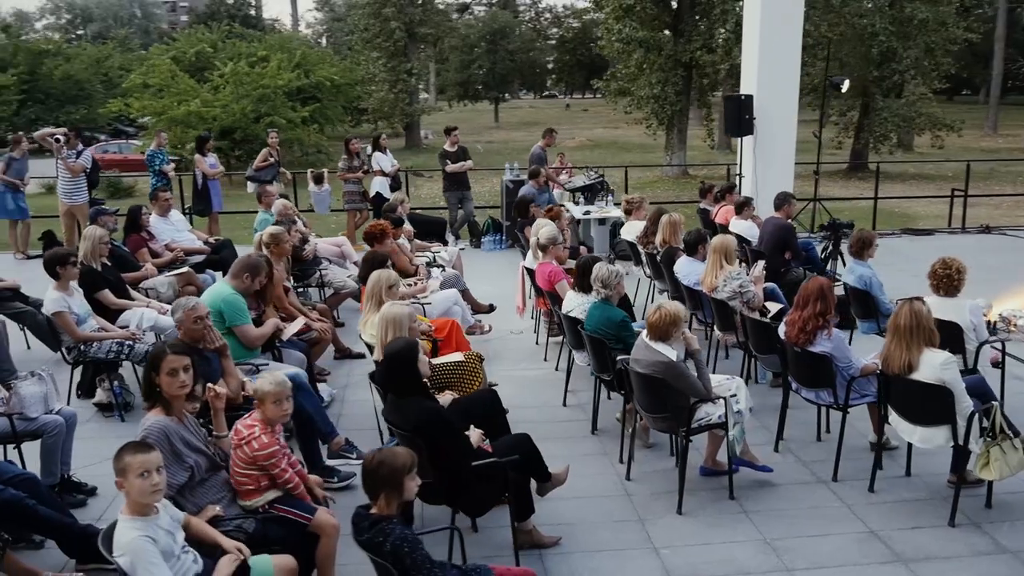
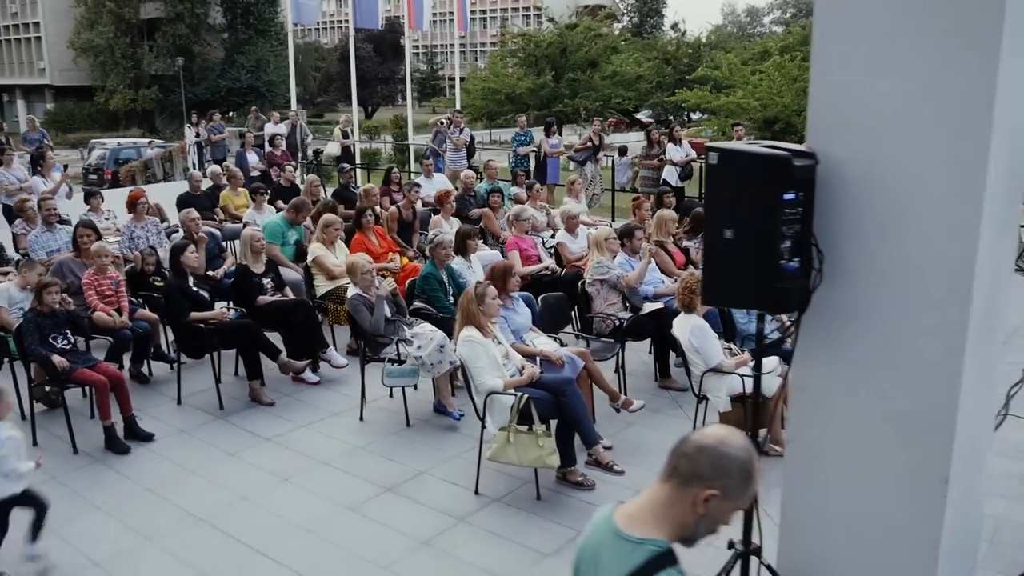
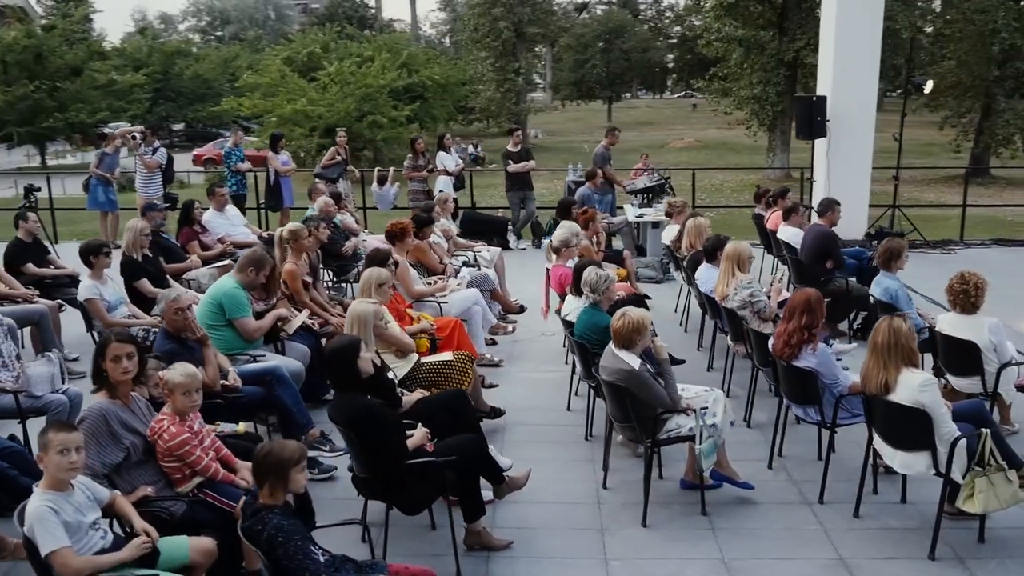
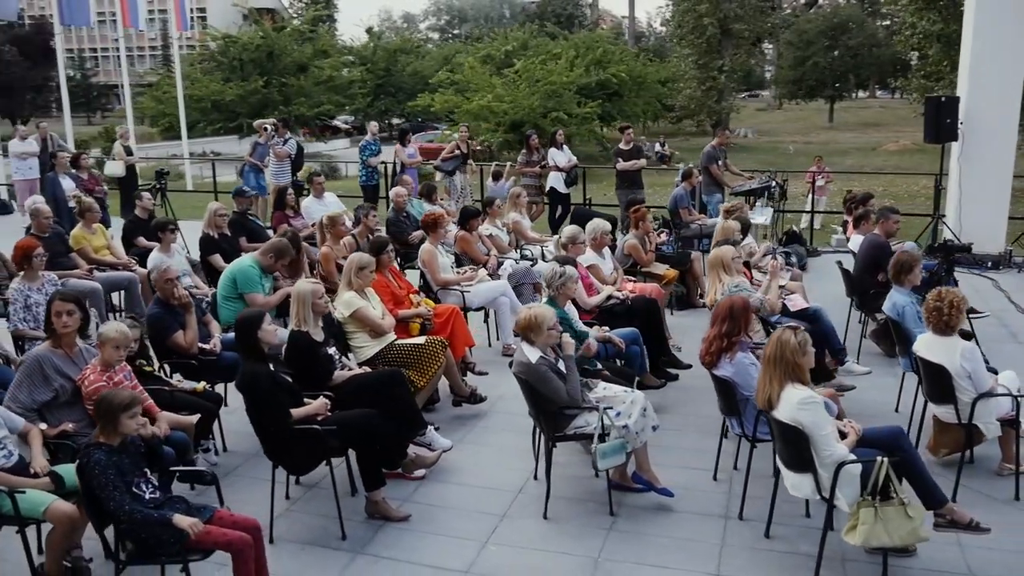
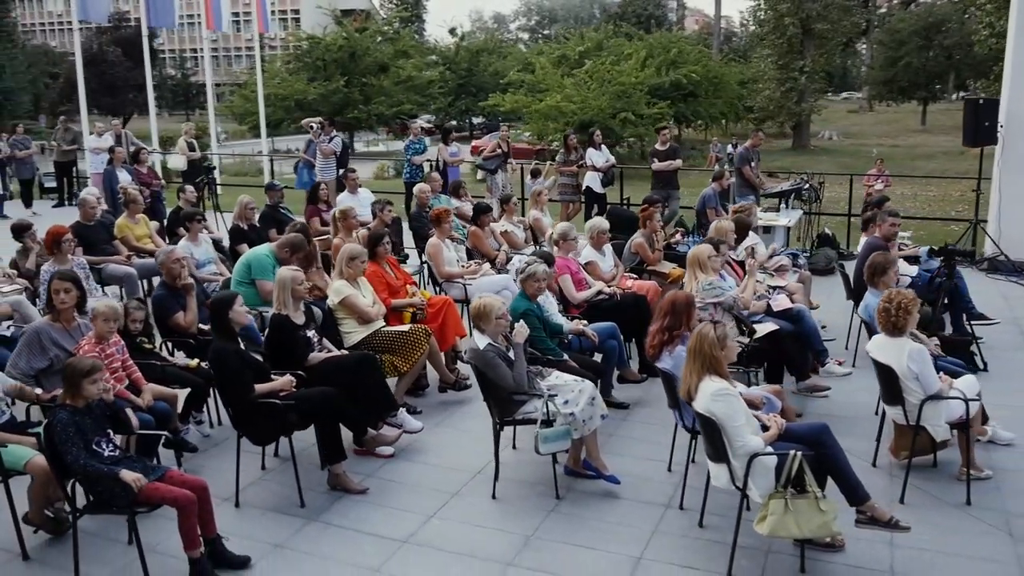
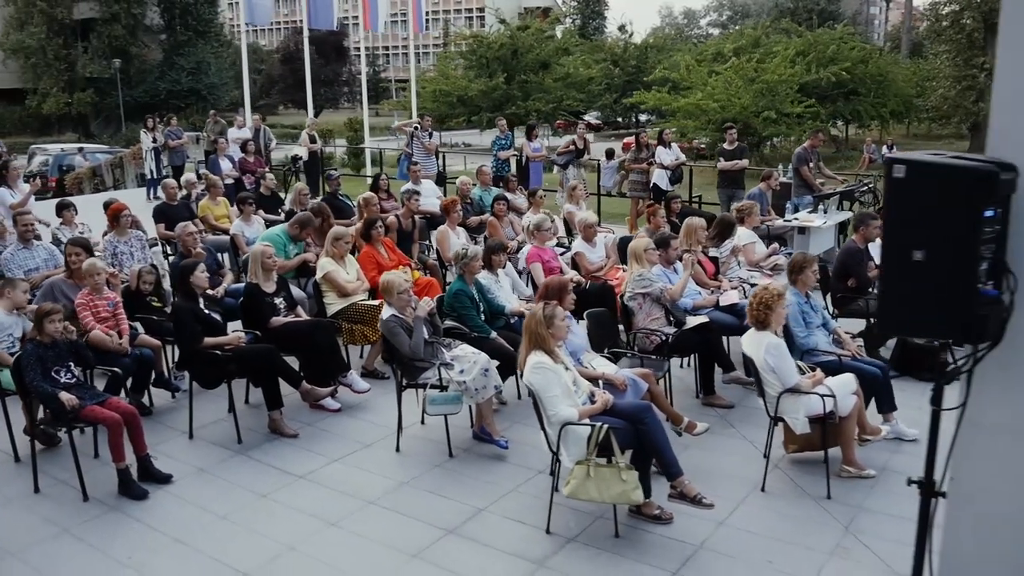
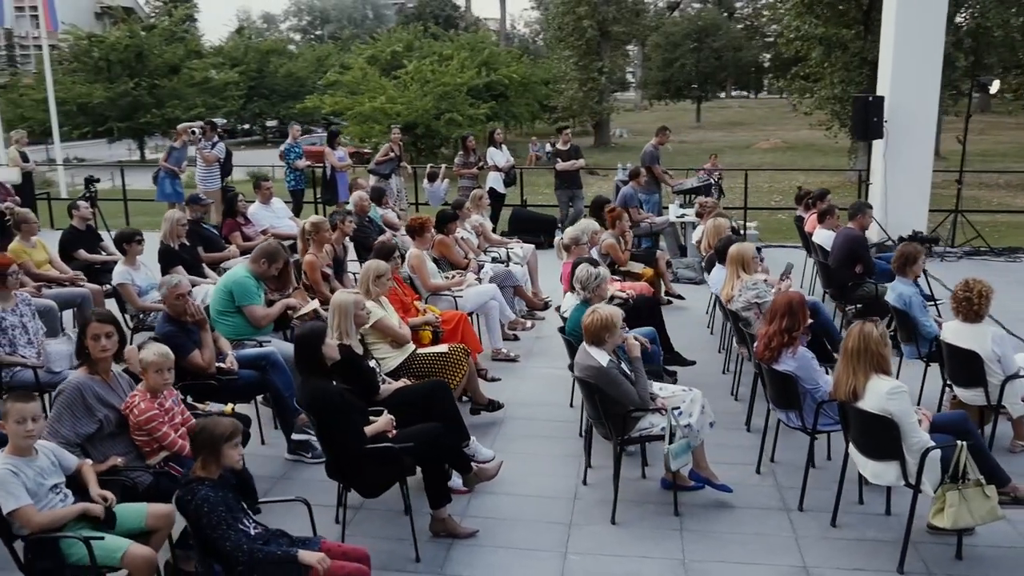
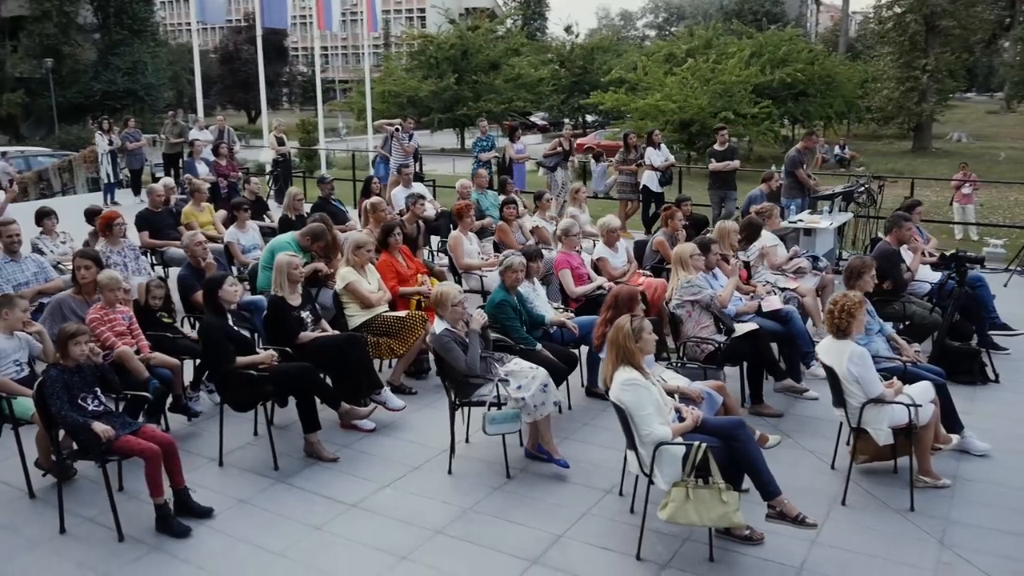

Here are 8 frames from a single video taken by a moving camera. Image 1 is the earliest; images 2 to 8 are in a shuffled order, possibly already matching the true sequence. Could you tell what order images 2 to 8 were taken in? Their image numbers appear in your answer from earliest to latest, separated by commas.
3, 7, 4, 5, 8, 6, 2
